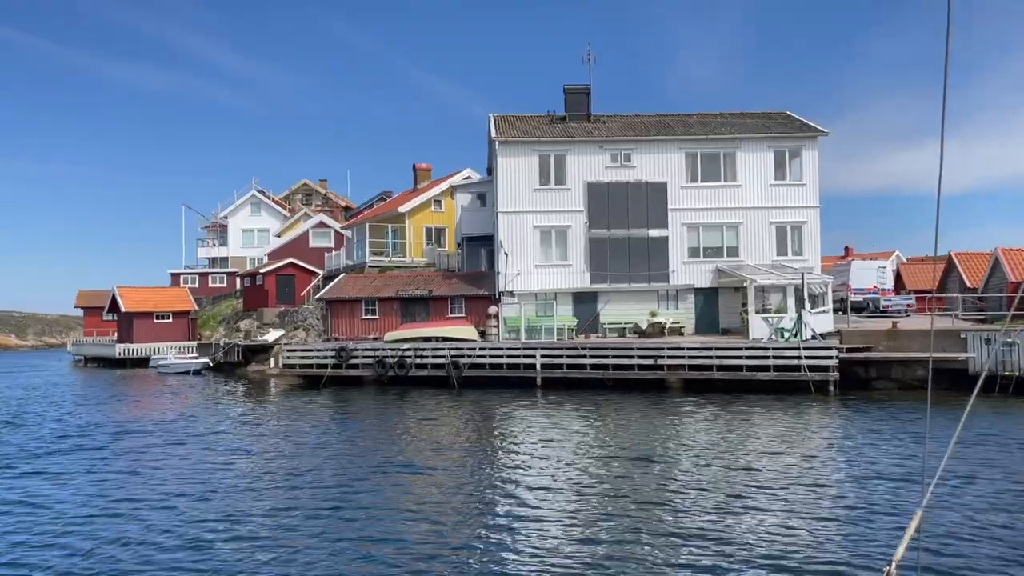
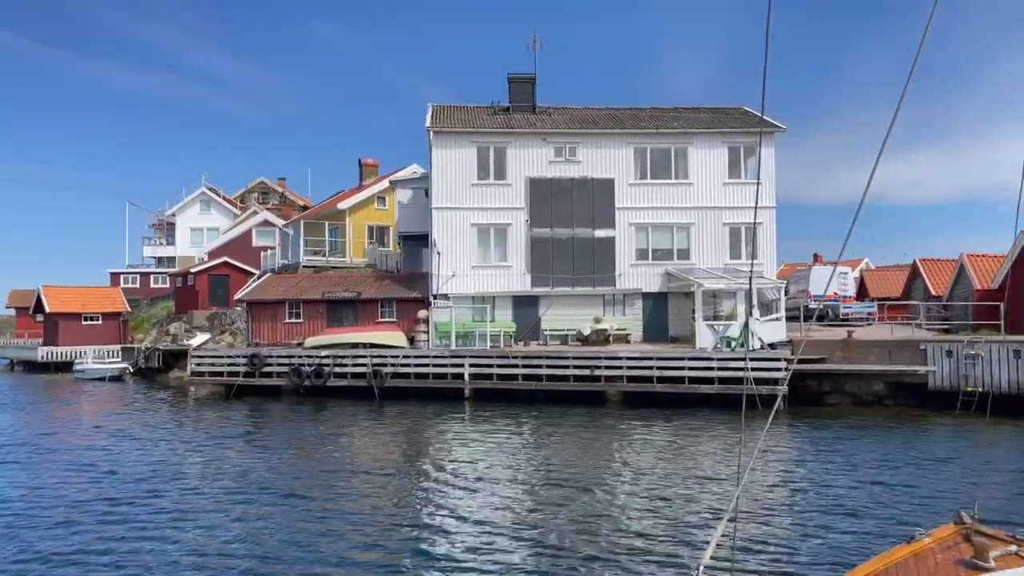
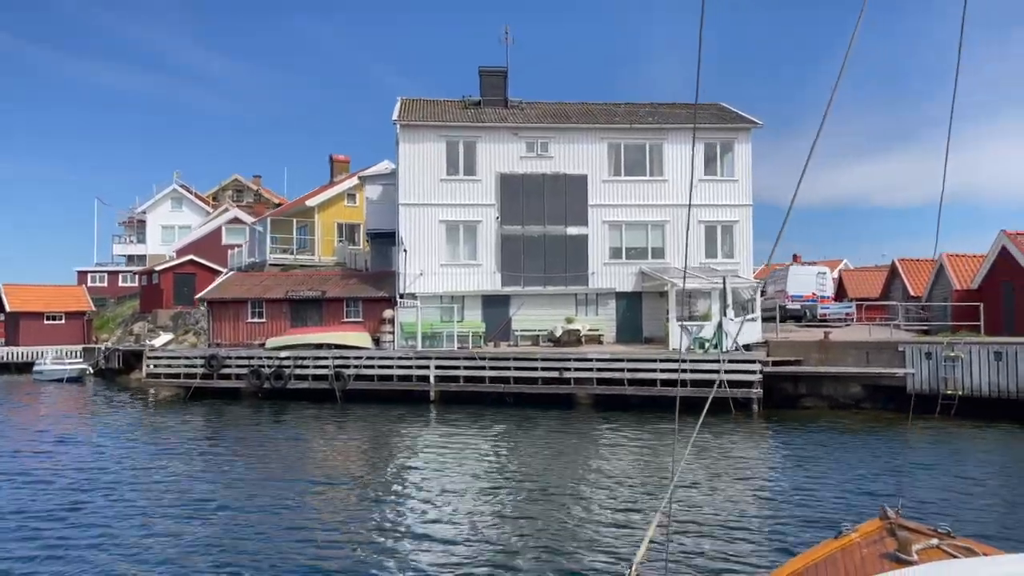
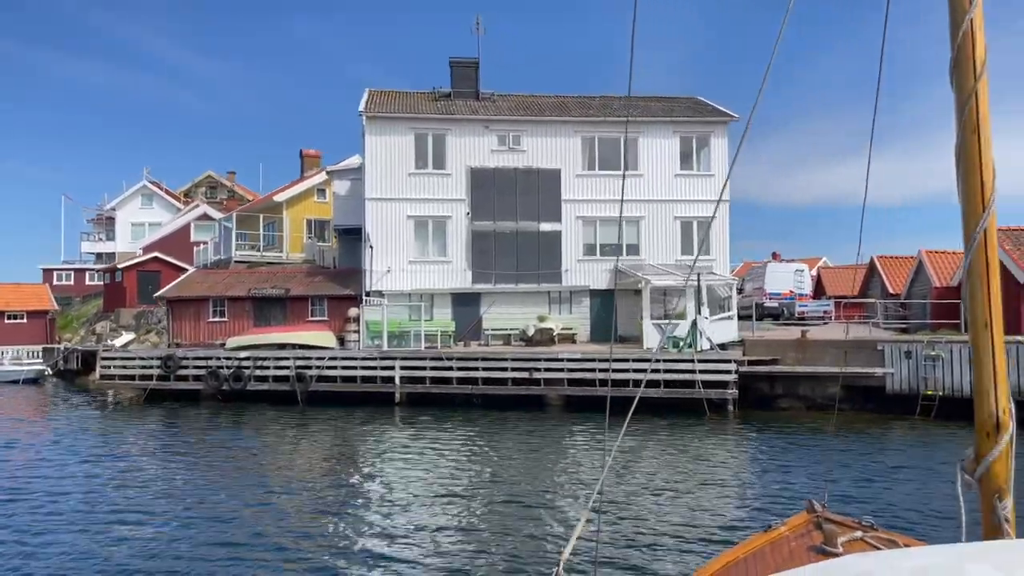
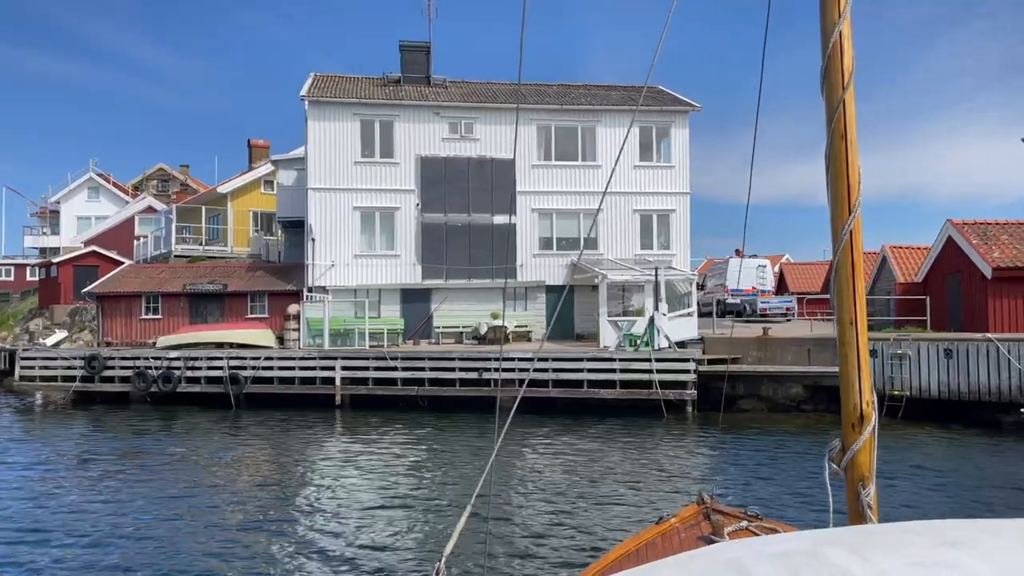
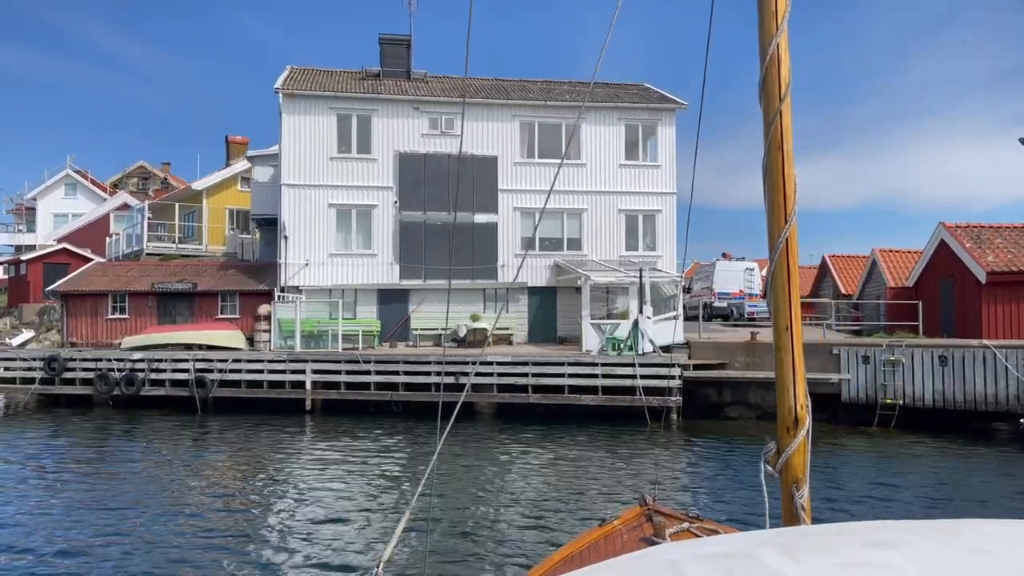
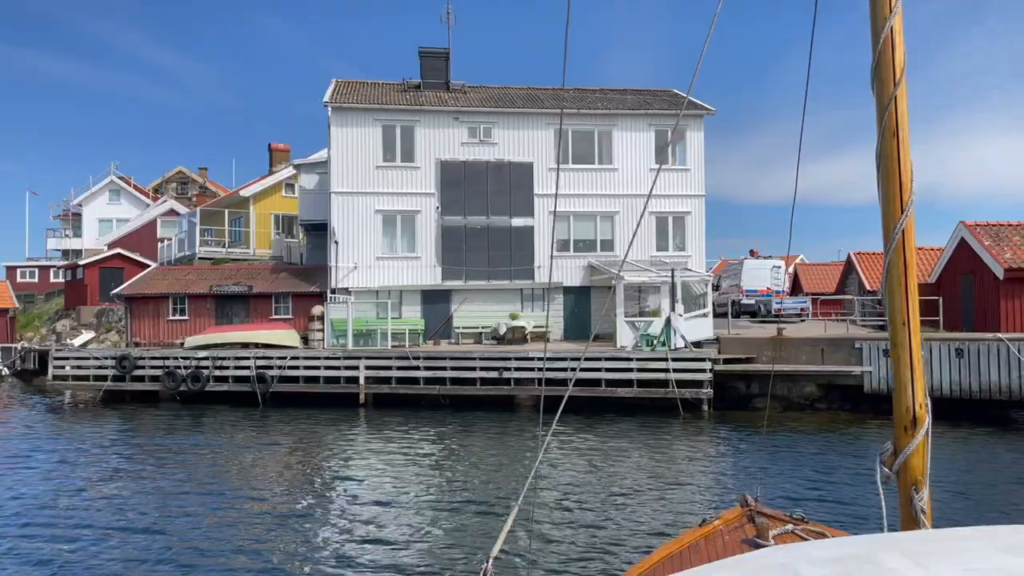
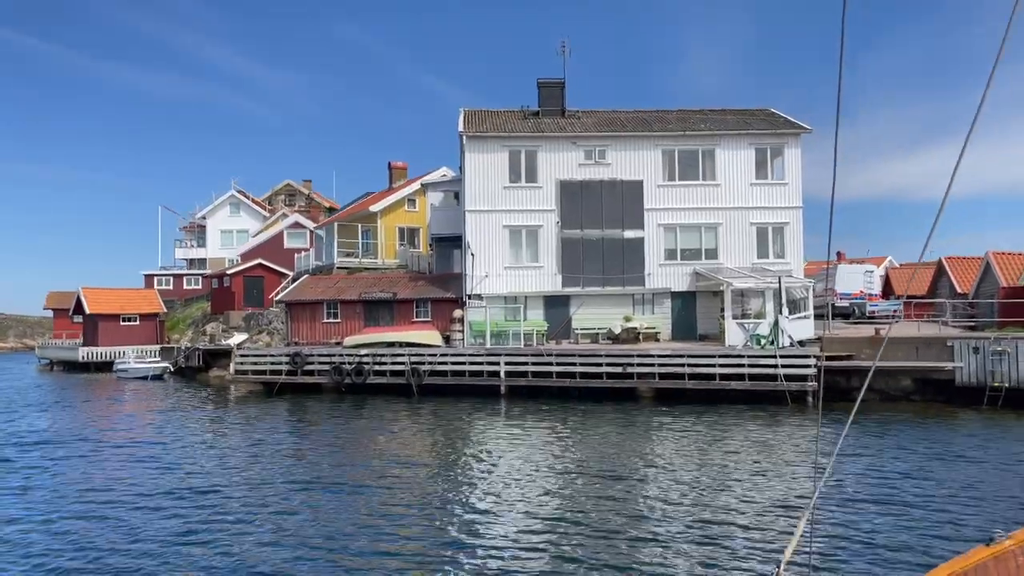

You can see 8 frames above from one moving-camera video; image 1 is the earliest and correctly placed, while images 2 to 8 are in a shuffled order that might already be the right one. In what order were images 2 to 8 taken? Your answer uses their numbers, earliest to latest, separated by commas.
8, 2, 3, 4, 7, 5, 6
